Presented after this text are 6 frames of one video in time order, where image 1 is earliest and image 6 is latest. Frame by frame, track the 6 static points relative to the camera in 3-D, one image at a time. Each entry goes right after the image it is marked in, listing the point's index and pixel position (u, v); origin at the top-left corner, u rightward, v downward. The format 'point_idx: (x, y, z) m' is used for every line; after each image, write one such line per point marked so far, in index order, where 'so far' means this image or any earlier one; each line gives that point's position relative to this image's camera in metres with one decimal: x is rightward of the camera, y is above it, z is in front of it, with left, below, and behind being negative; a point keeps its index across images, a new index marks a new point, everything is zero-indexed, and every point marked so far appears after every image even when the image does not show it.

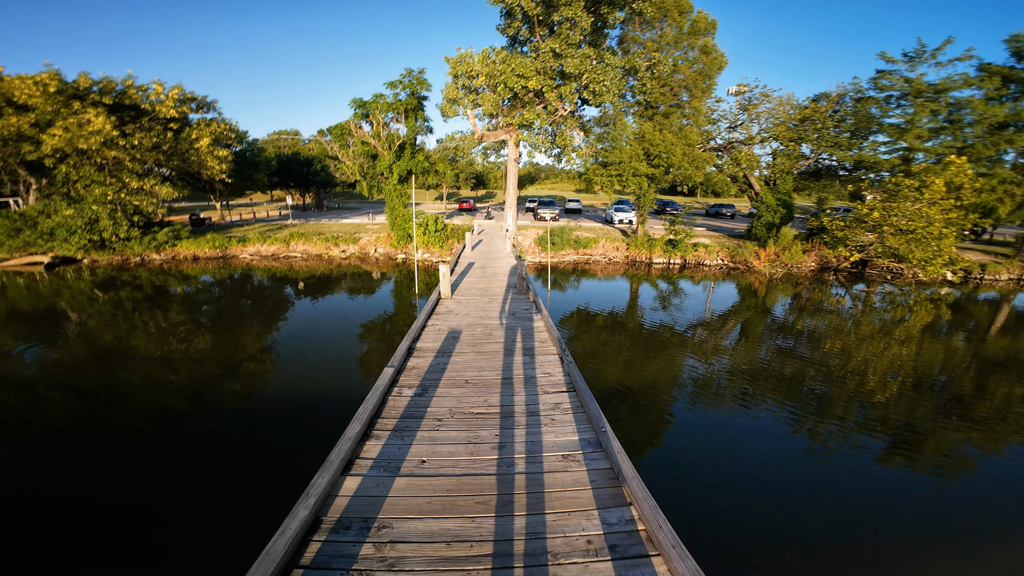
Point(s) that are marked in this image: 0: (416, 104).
0: (-4.5, +8.4, +17.5) m
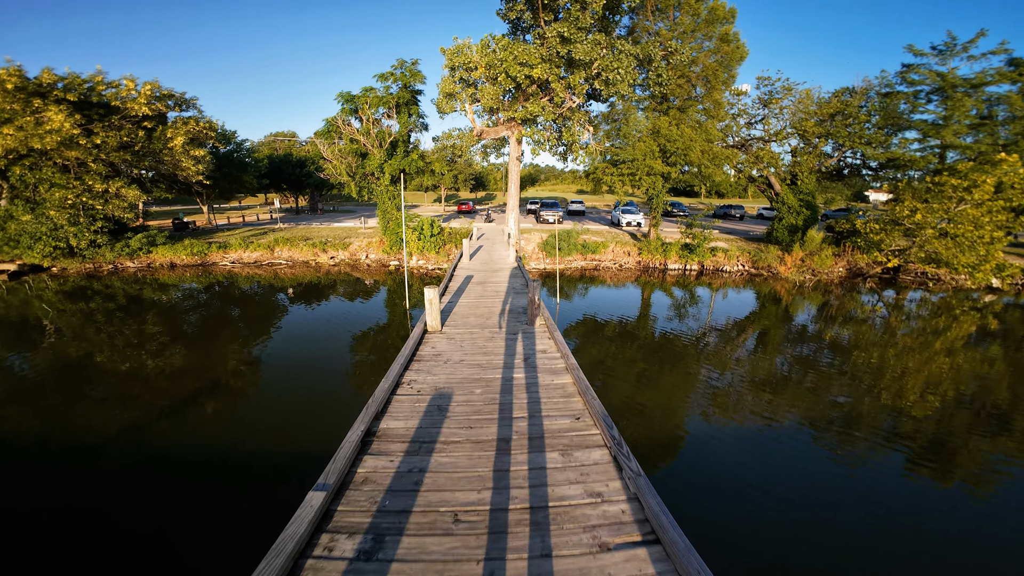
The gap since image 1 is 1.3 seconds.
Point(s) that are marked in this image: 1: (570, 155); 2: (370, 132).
0: (-4.4, +8.0, +16.2) m
1: (+2.3, +5.4, +15.7) m
2: (-6.1, +6.5, +16.2) m
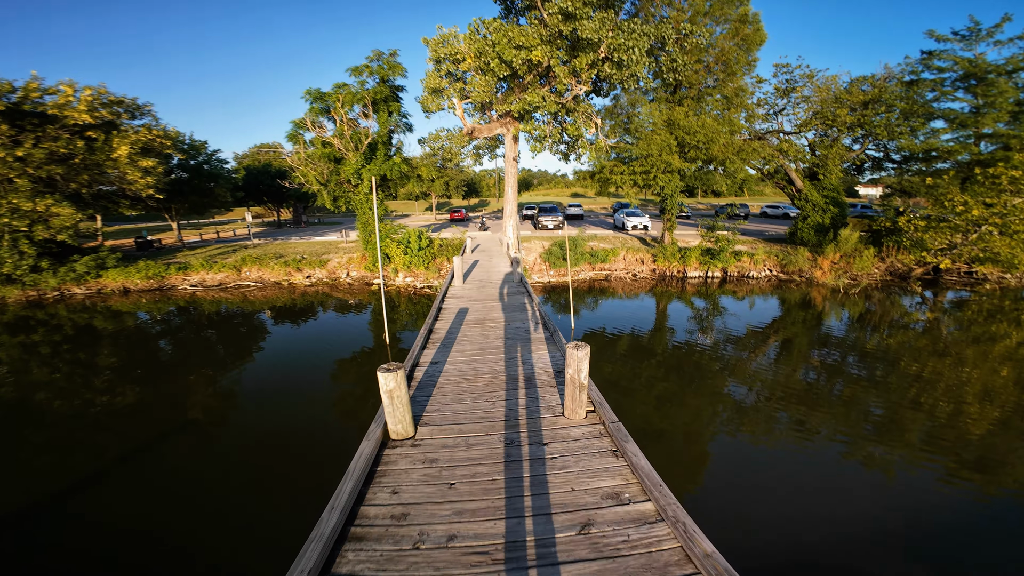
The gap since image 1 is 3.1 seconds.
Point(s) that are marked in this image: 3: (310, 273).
0: (-4.7, +7.2, +14.4) m
1: (+2.2, +4.9, +14.0) m
2: (-6.3, +5.7, +14.4) m
3: (-9.4, +0.7, +17.9) m
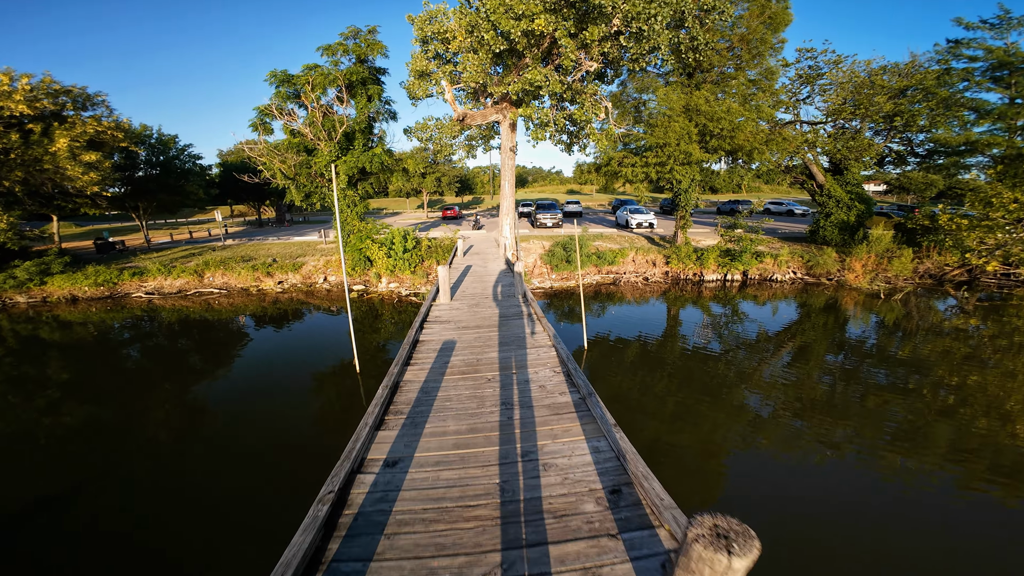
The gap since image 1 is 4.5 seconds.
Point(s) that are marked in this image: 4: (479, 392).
0: (-4.8, +7.0, +12.9) m
1: (+2.0, +4.7, +12.6) m
2: (-6.4, +5.5, +12.8) m
3: (-9.5, +0.4, +16.3) m
4: (-0.5, -1.5, +5.6) m
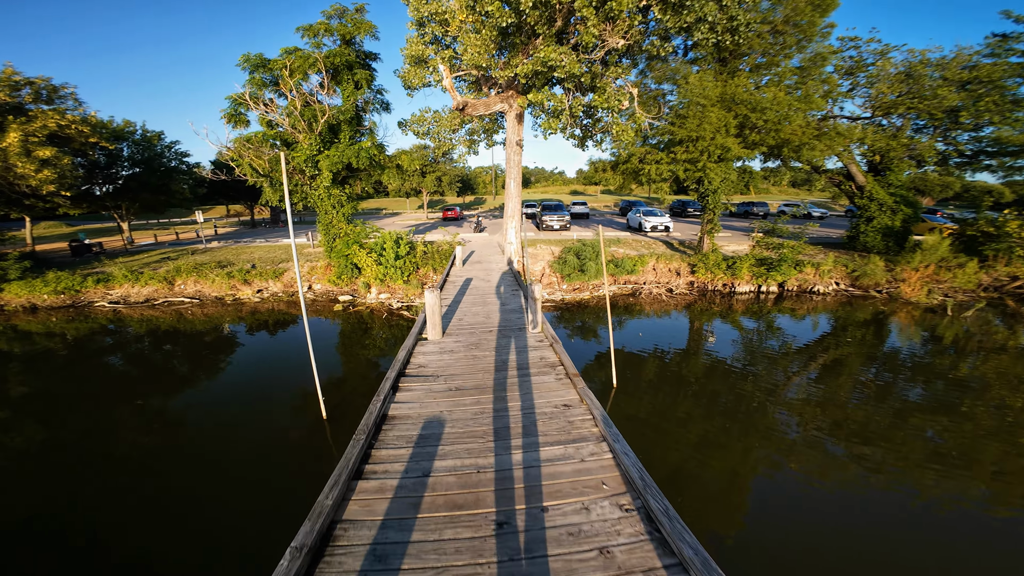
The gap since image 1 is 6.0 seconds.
0: (-4.6, +6.7, +11.5) m
1: (+2.2, +4.4, +11.2) m
2: (-6.2, +5.2, +11.4) m
3: (-9.3, +0.1, +15.0) m
4: (-0.3, -1.8, +4.2) m
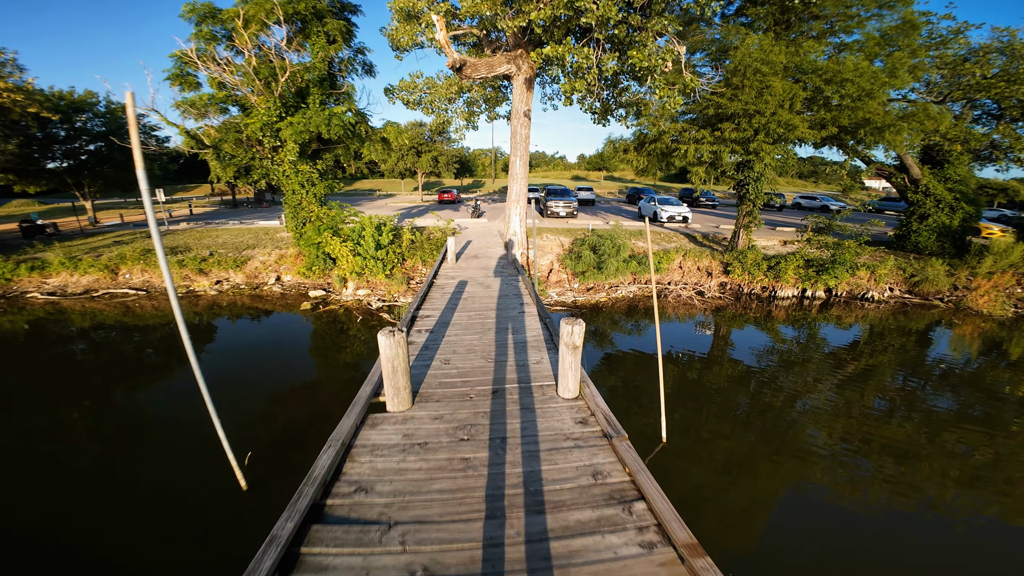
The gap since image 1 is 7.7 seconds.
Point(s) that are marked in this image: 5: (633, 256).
0: (-4.4, +6.8, +9.7) m
1: (+2.4, +4.4, +9.5) m
2: (-6.1, +5.4, +9.6) m
3: (-9.3, +0.5, +13.3) m
4: (-0.3, -2.0, +2.7) m
5: (+3.8, +1.4, +14.2) m
